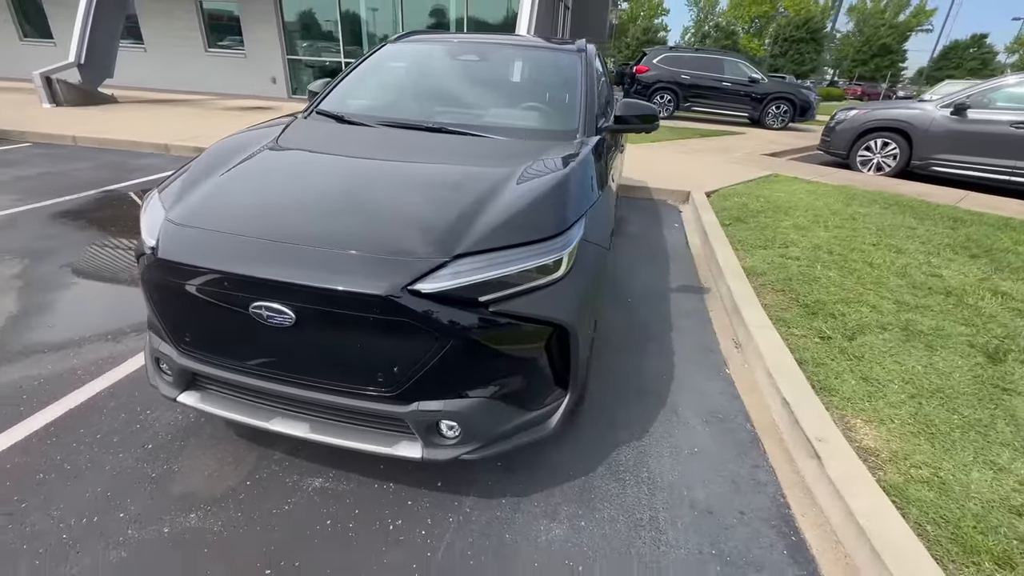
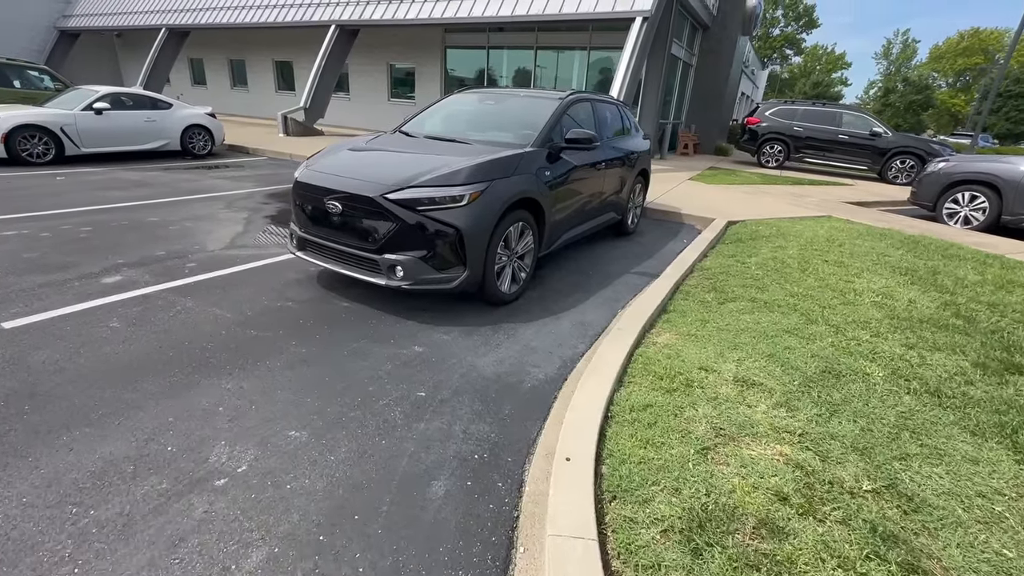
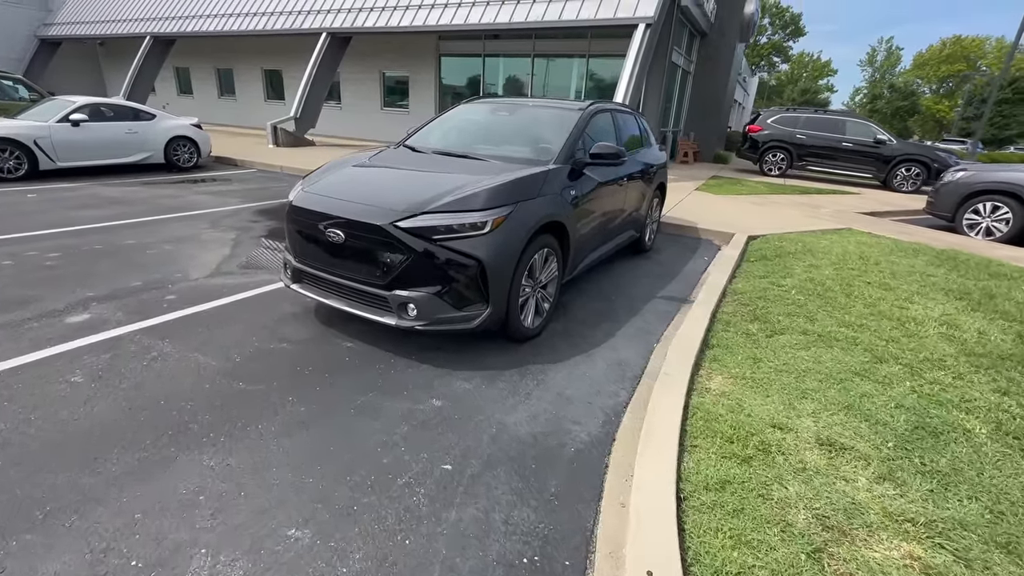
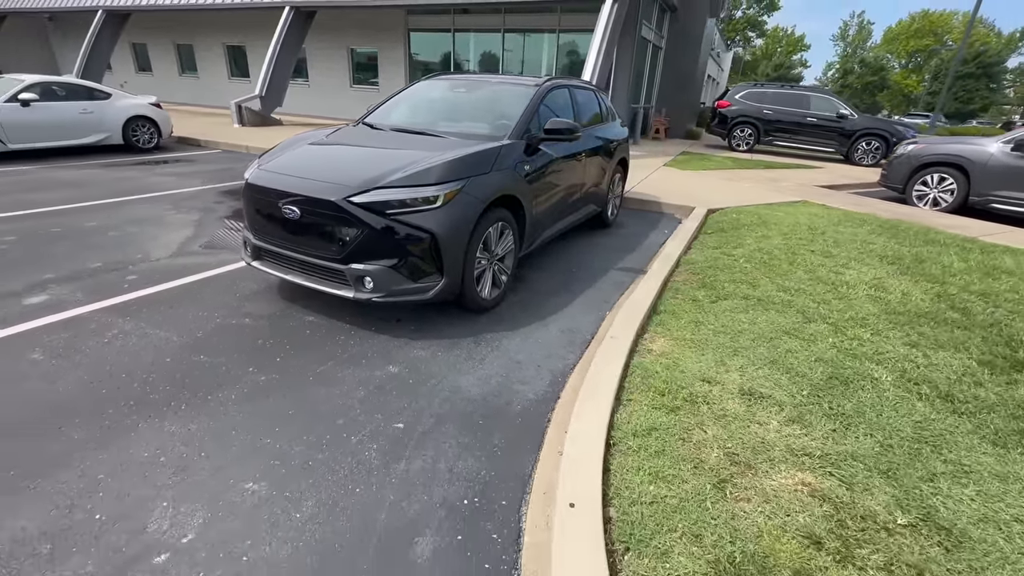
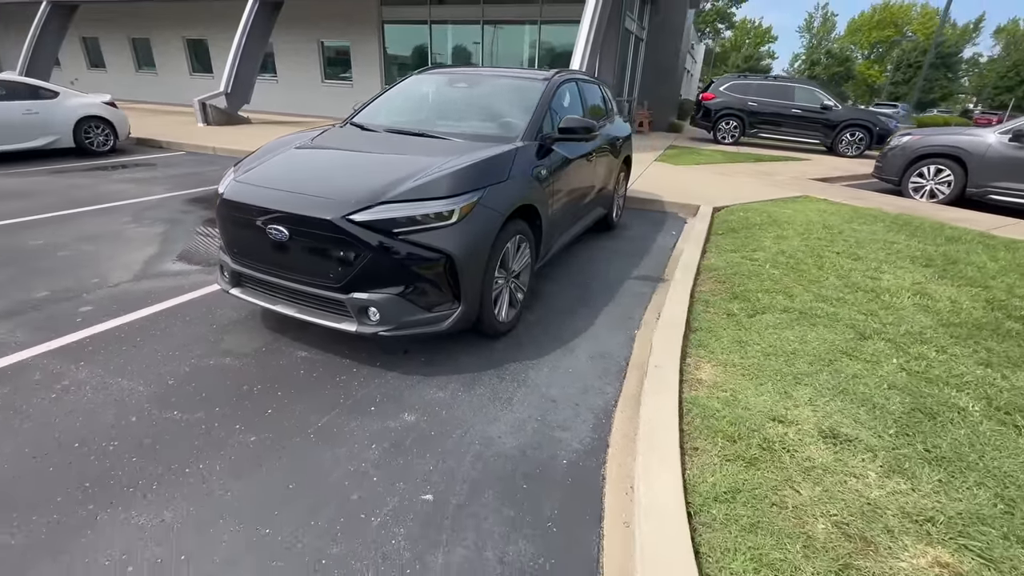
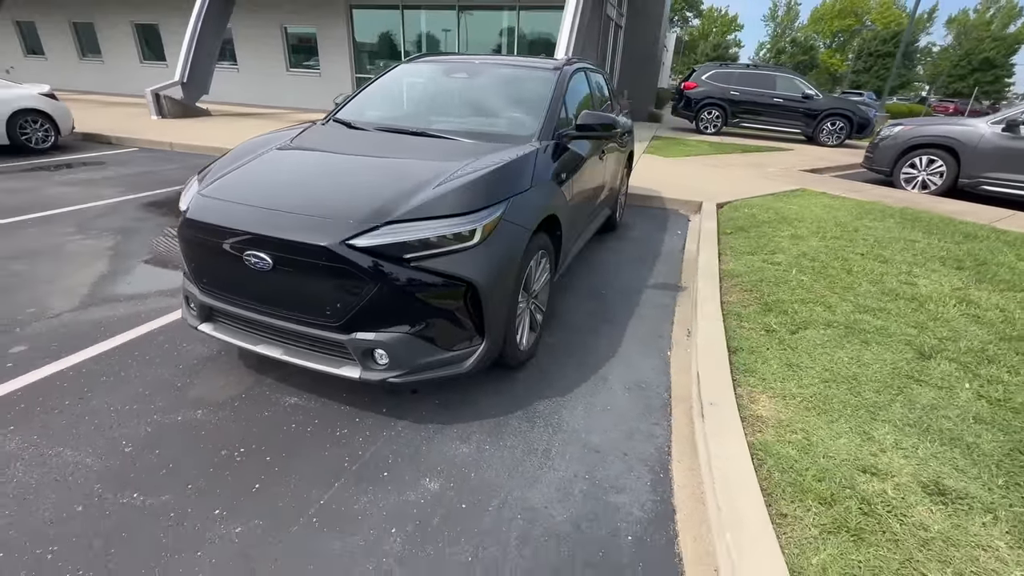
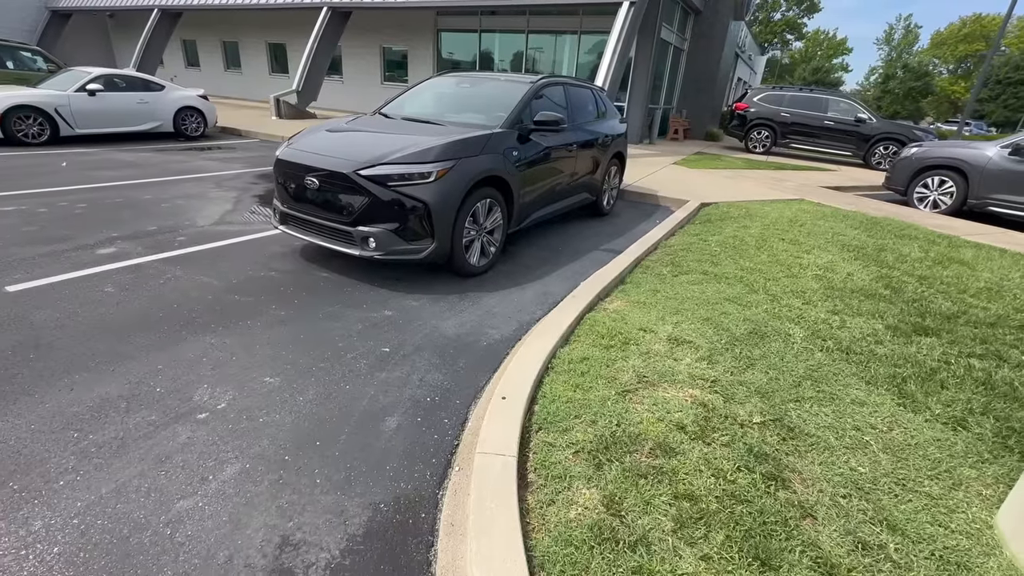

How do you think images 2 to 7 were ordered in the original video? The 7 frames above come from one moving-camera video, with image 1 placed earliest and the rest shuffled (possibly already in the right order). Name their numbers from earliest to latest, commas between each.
6, 5, 4, 7, 2, 3
